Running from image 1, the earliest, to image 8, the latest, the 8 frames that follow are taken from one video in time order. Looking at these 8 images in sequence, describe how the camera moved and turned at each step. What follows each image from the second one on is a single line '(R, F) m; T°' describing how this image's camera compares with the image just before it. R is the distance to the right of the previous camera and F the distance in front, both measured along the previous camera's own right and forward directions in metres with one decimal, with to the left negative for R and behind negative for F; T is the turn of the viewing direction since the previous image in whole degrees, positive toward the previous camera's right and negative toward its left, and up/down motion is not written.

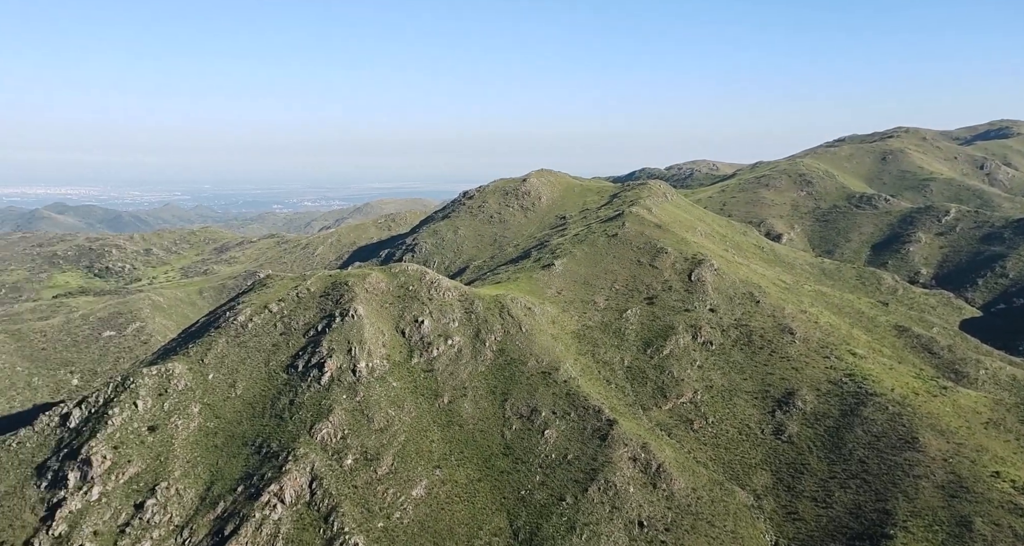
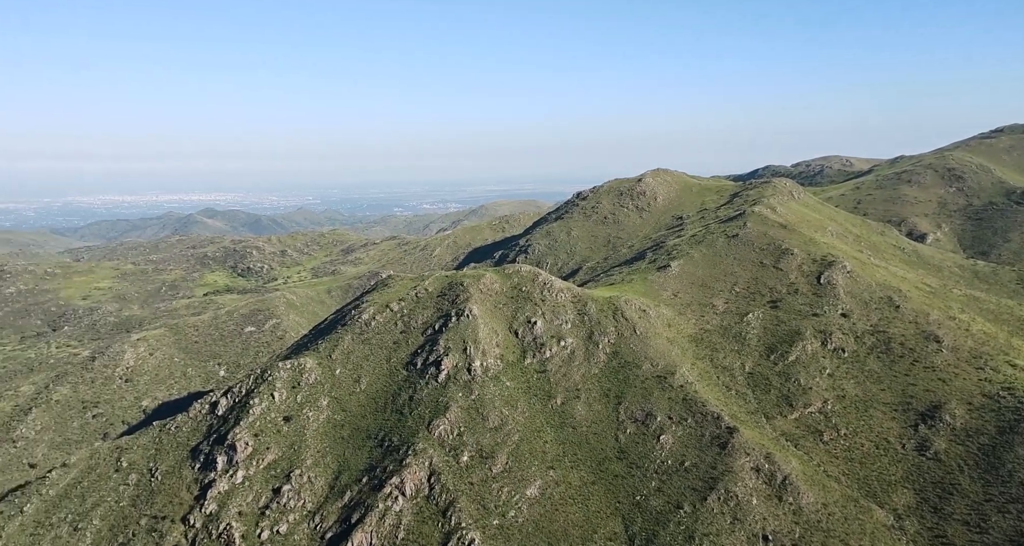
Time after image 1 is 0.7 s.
(-0.1, +0.2) m; -8°
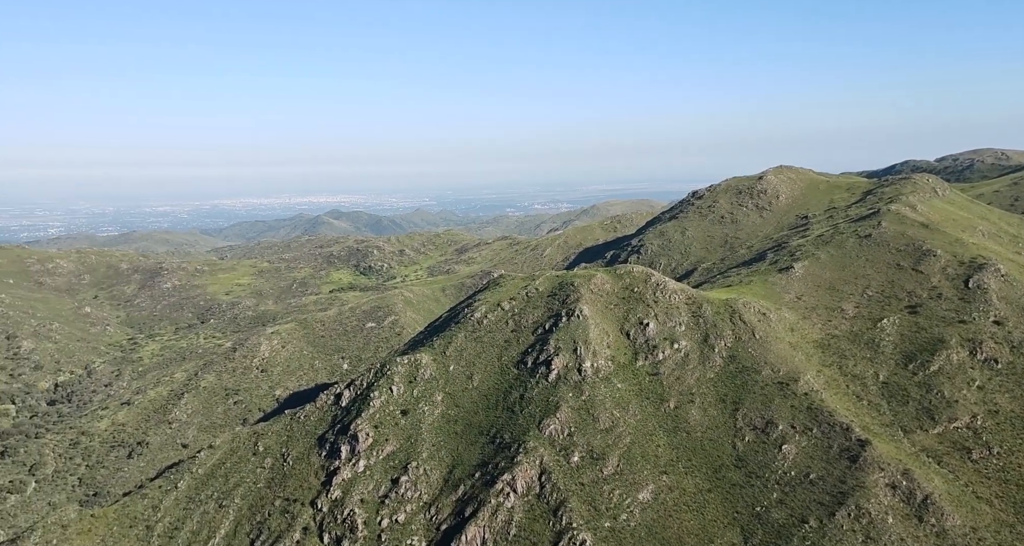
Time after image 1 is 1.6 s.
(-0.1, +0.2) m; -8°
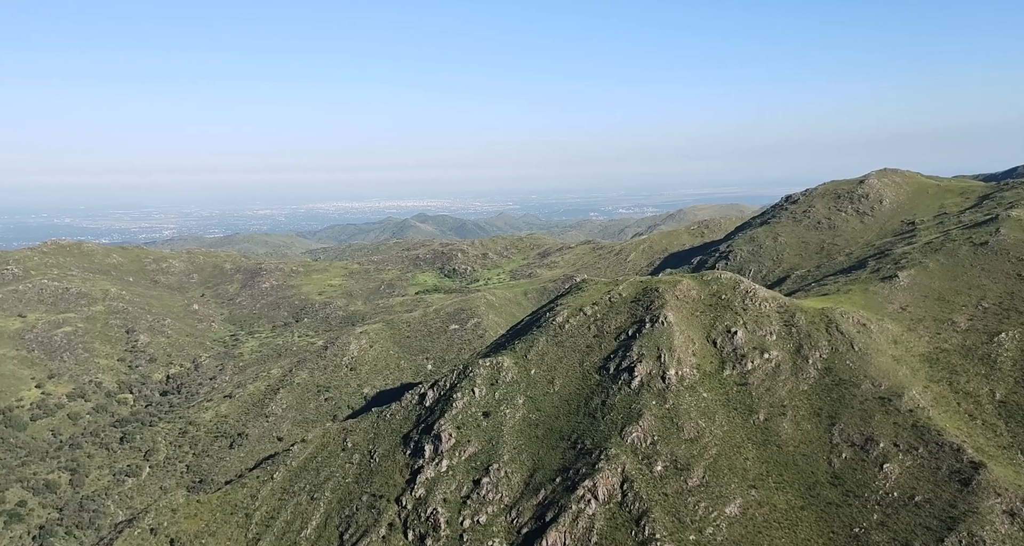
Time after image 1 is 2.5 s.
(-0.1, +0.3) m; -6°
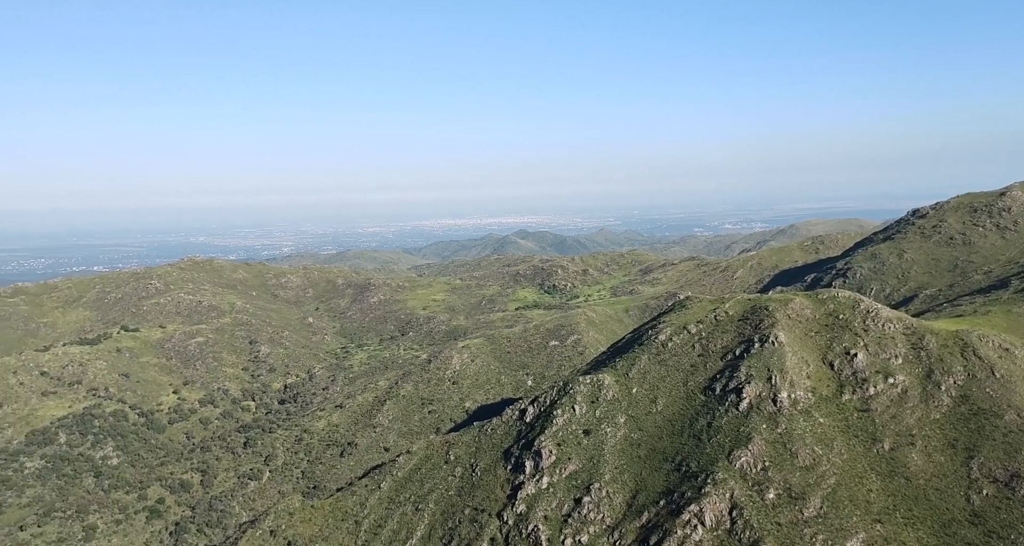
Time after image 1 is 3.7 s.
(-0.2, +0.5) m; -7°
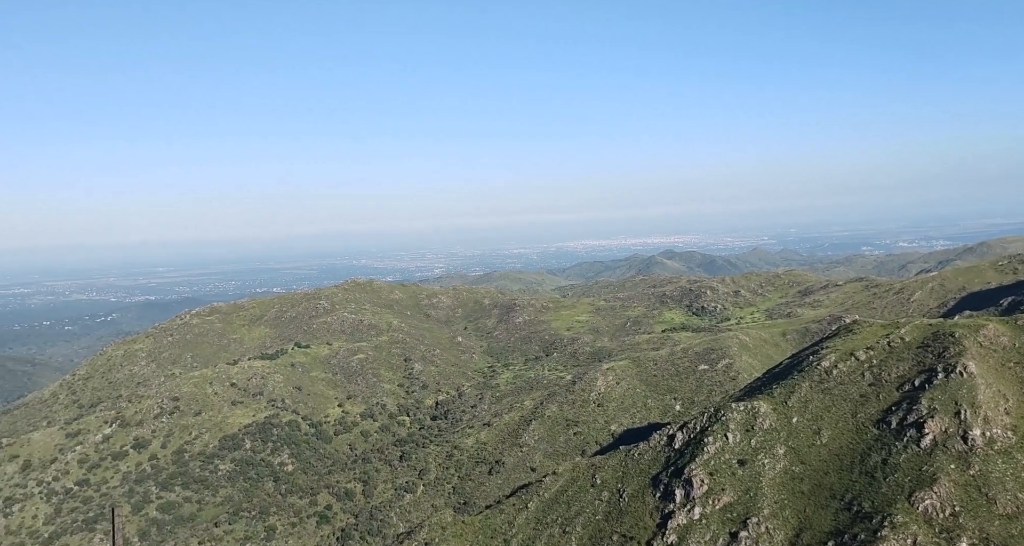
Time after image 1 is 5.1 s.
(-0.5, +1.2) m; -10°
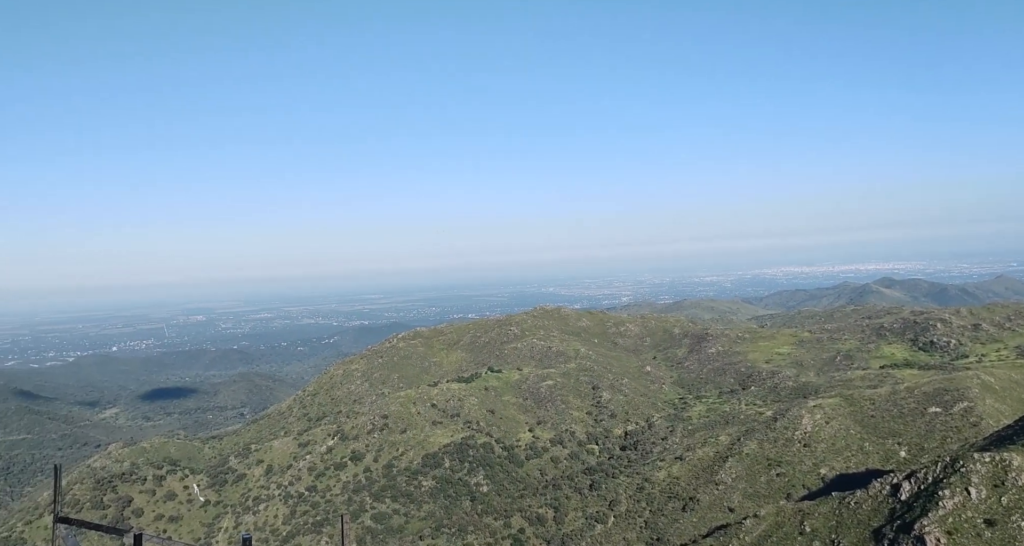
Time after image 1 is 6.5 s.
(-0.3, +6.0) m; -13°
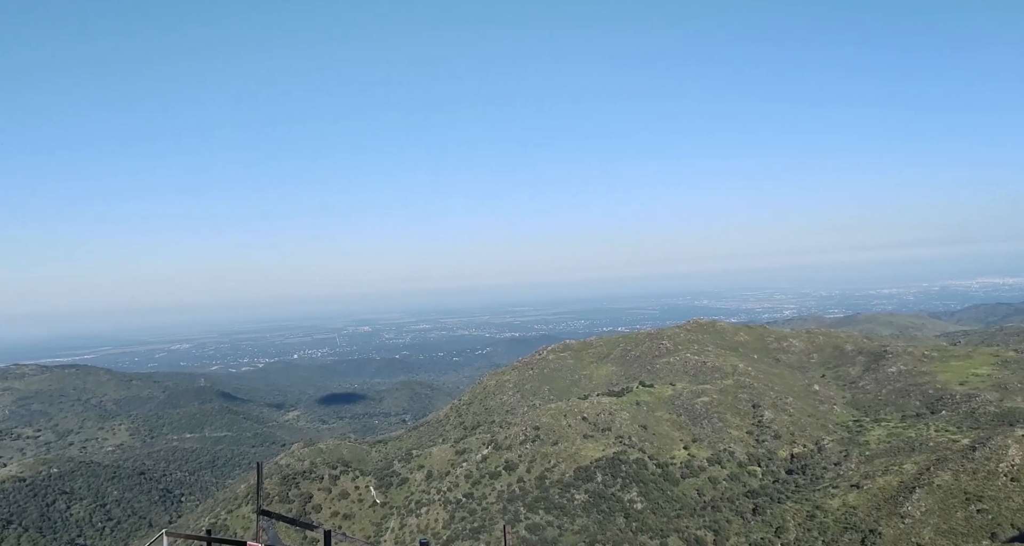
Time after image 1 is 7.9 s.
(+0.6, +11.5) m; -11°
